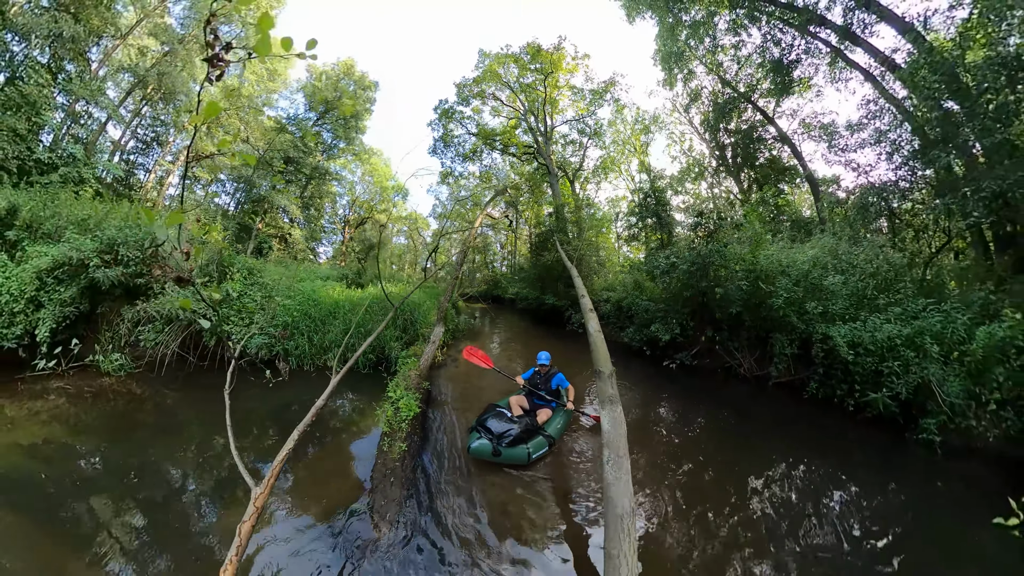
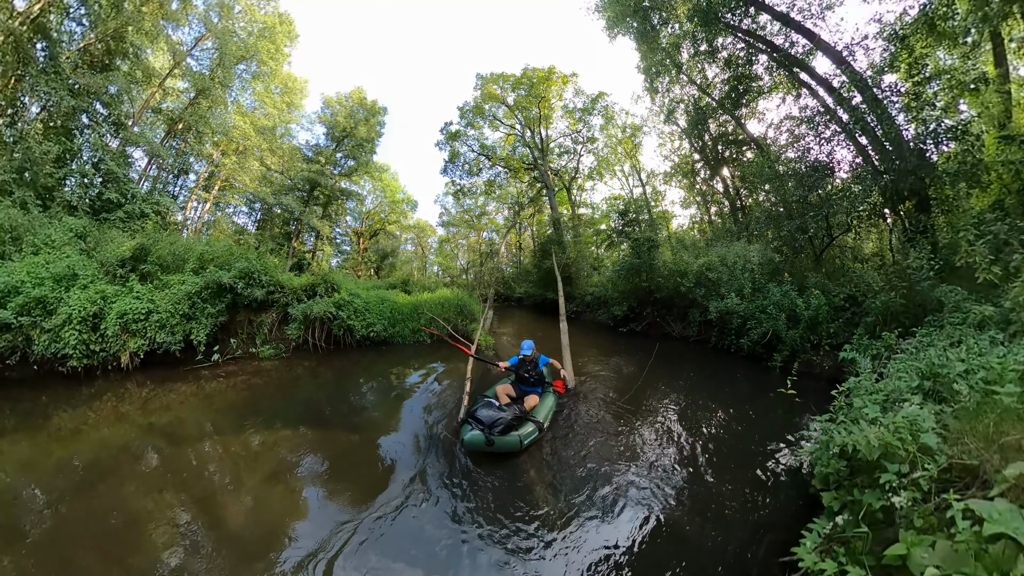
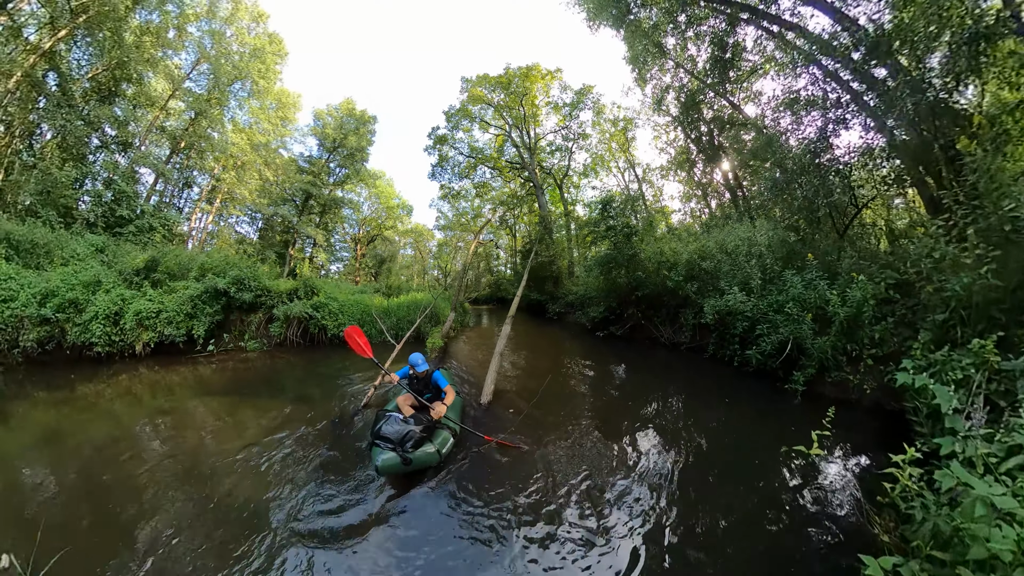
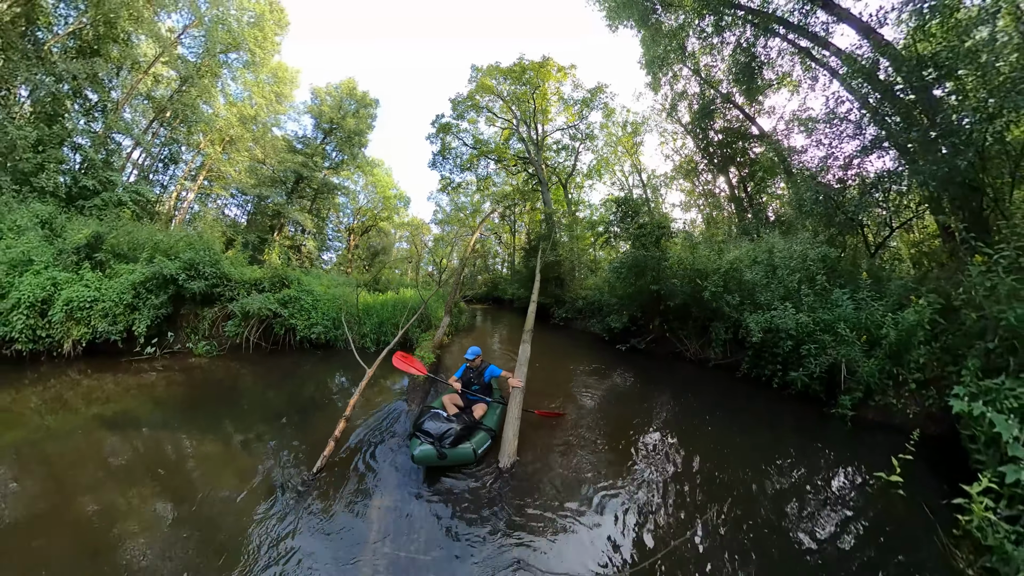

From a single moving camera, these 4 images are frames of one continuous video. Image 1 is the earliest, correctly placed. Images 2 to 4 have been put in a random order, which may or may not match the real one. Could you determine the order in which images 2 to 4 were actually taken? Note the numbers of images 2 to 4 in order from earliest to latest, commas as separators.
4, 2, 3
